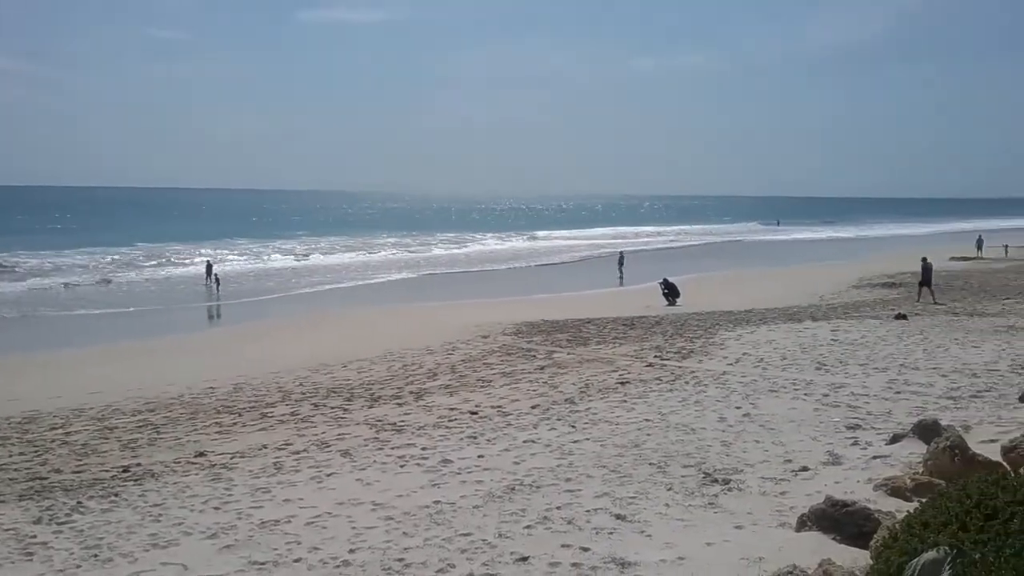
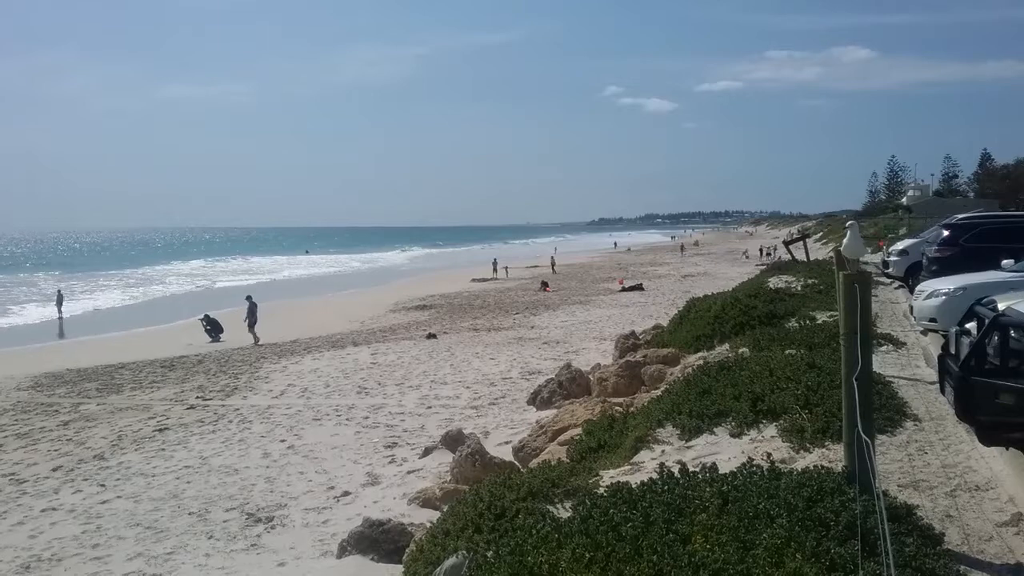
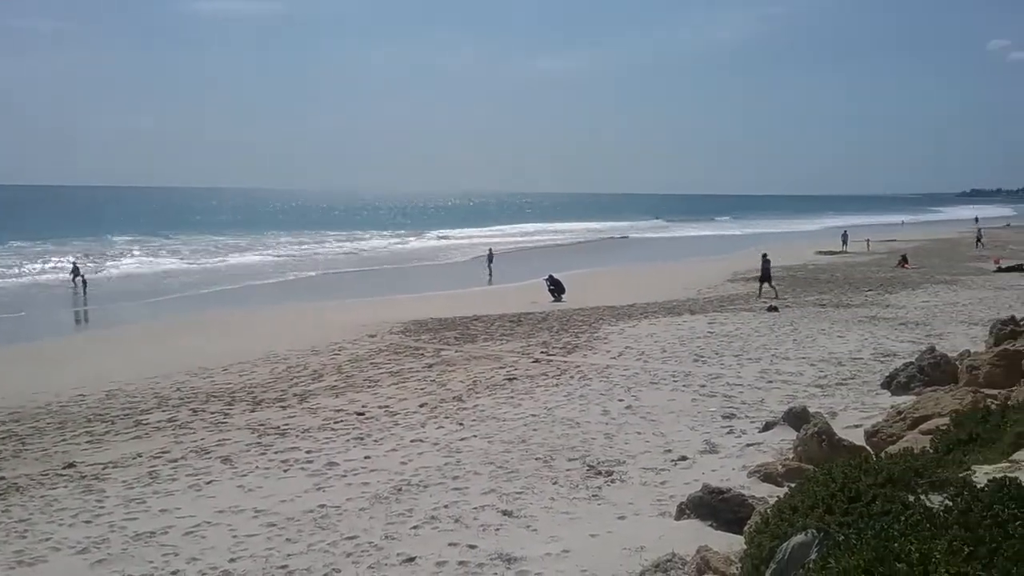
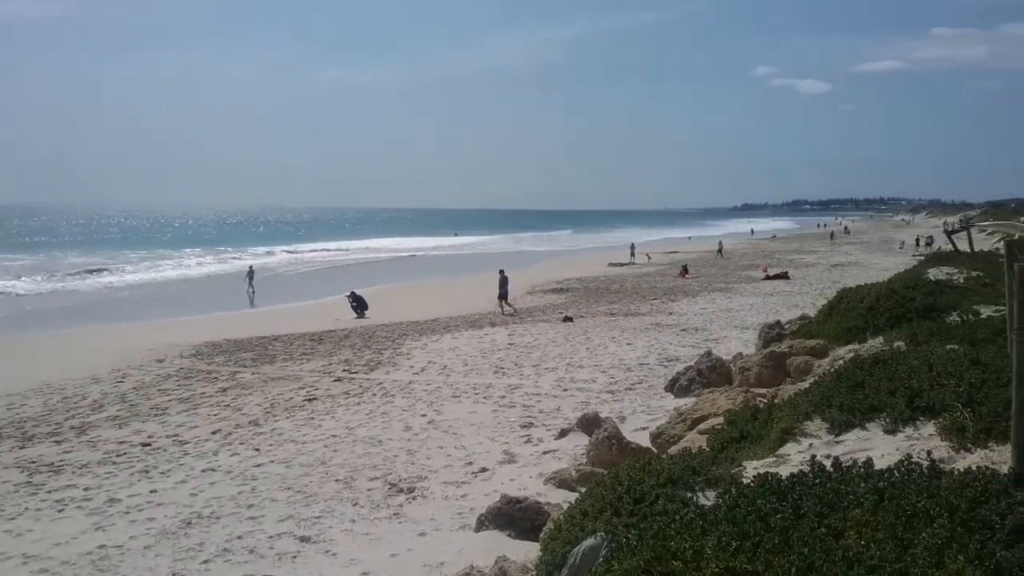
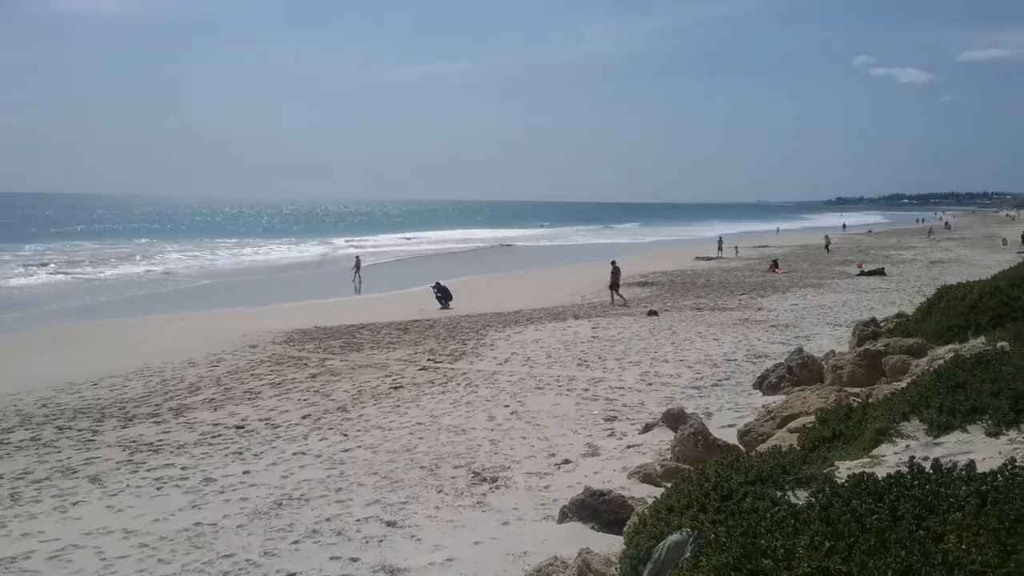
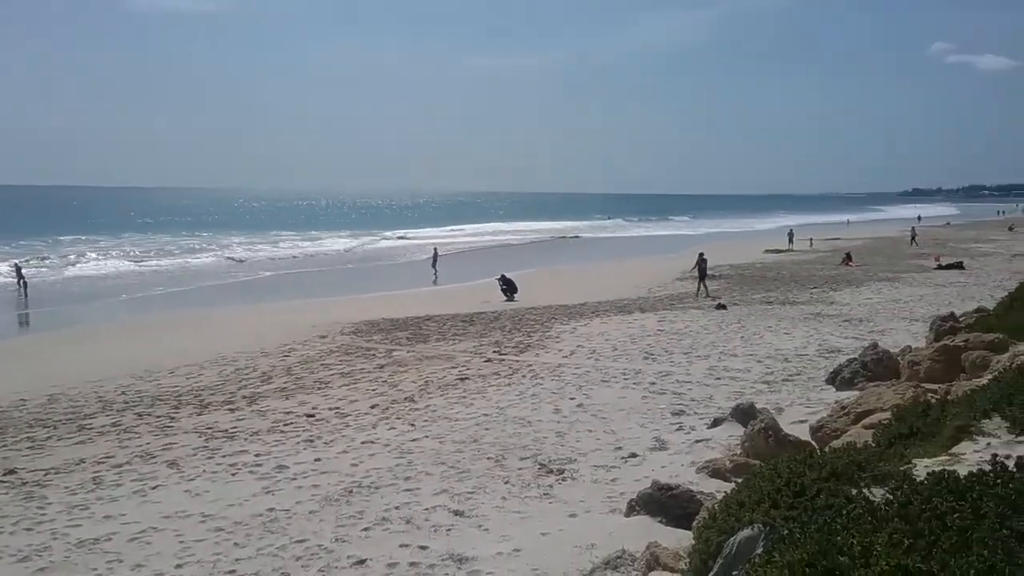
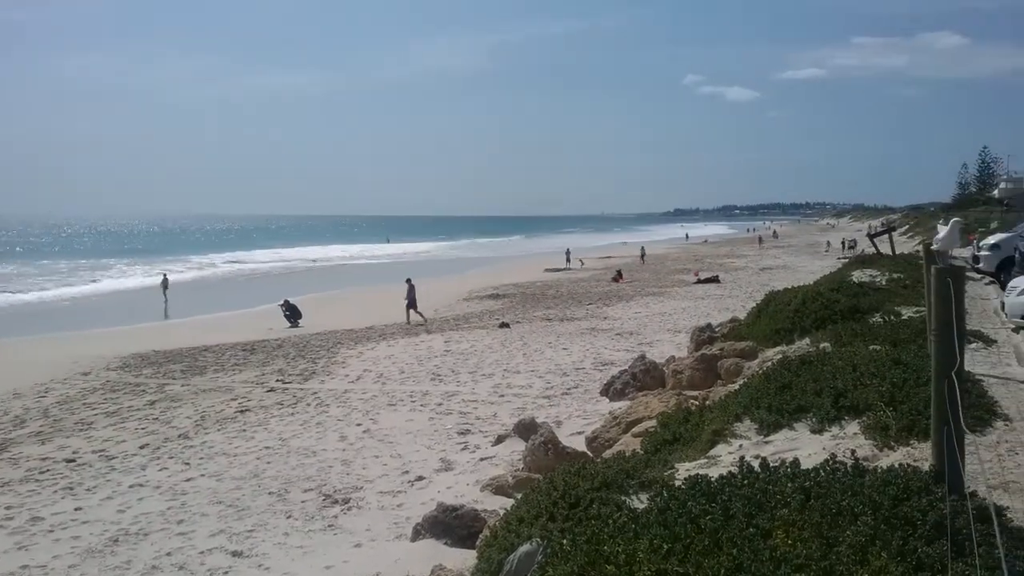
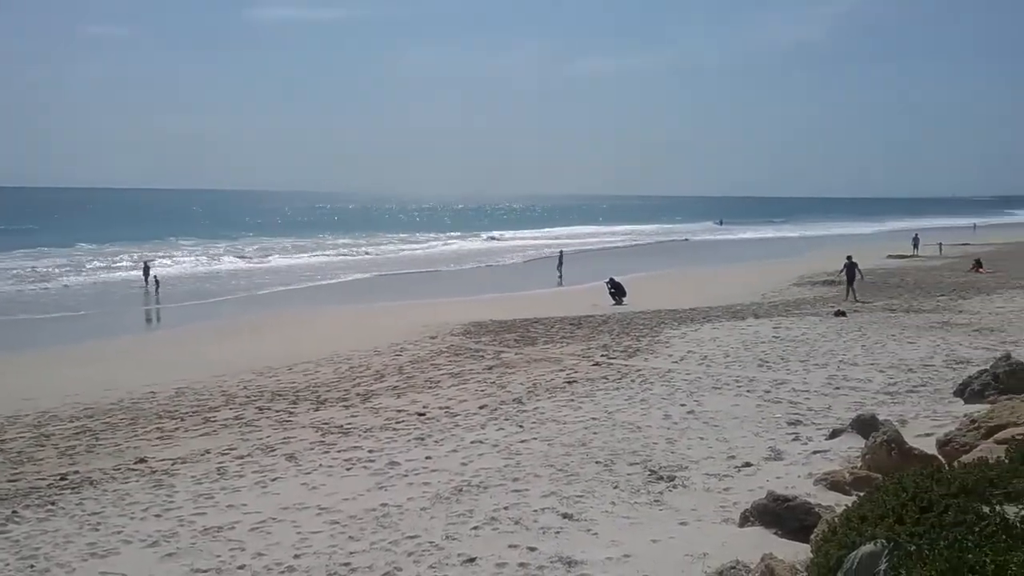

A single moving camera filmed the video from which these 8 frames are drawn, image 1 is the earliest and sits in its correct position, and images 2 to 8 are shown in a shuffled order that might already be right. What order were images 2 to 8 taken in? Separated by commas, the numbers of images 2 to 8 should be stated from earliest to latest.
8, 3, 6, 5, 4, 7, 2
